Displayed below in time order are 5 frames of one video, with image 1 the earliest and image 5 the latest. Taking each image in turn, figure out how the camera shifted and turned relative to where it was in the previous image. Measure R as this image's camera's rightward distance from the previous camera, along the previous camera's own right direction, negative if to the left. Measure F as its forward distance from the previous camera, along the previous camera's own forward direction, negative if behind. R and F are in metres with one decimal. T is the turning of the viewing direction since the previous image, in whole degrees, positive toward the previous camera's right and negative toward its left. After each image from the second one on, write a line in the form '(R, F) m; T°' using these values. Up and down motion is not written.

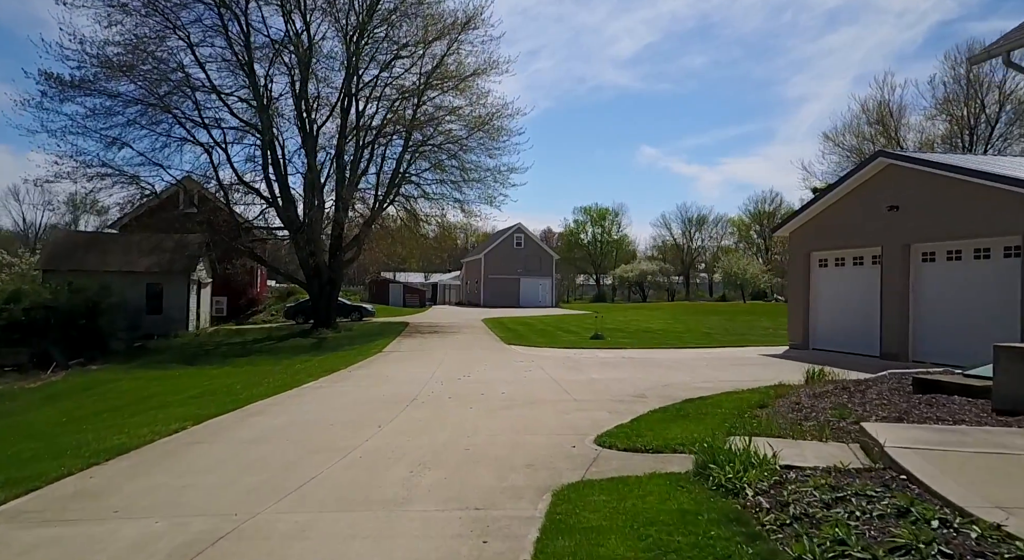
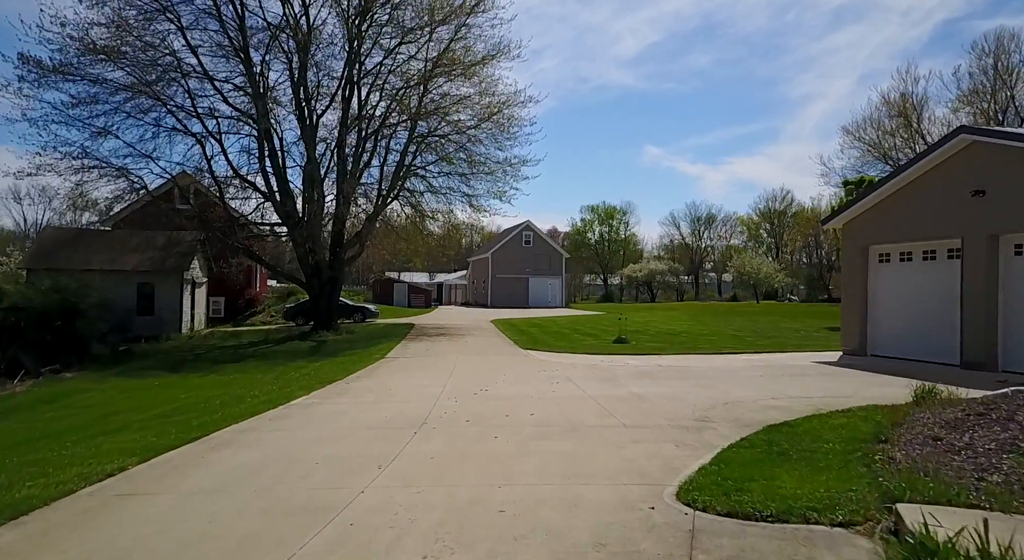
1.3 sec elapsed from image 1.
(-0.4, +1.8) m; 0°
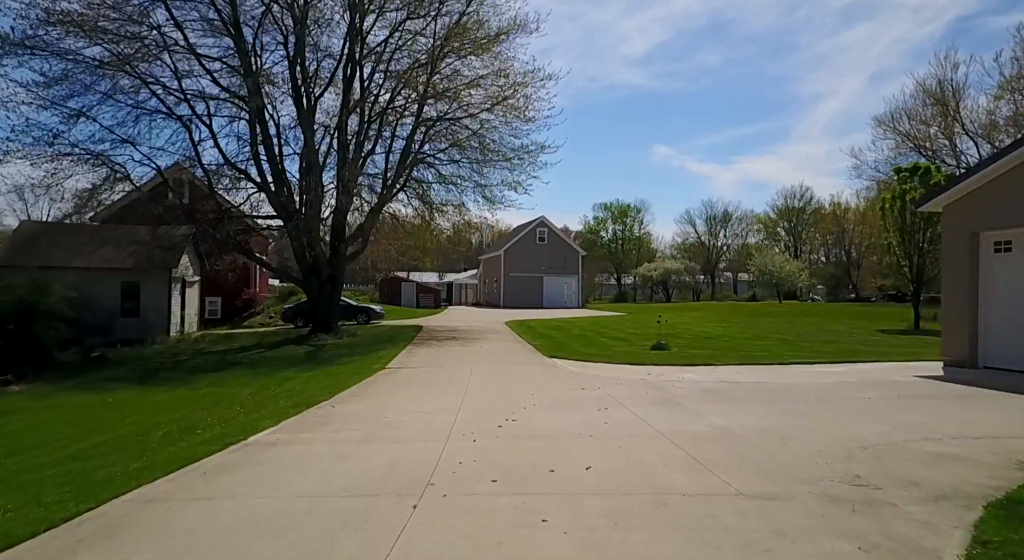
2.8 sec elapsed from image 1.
(-0.3, +2.5) m; -1°
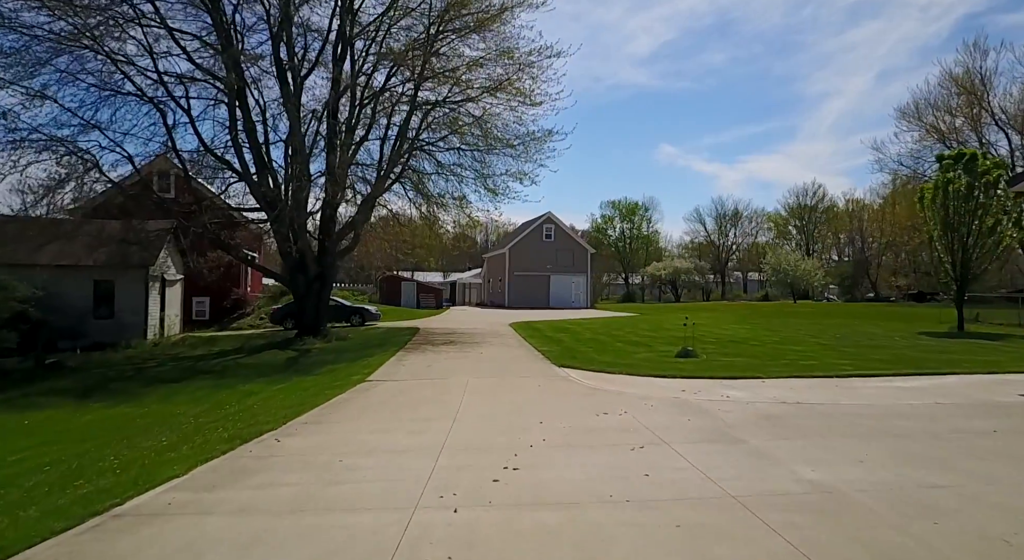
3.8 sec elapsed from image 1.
(0.0, +2.1) m; -1°
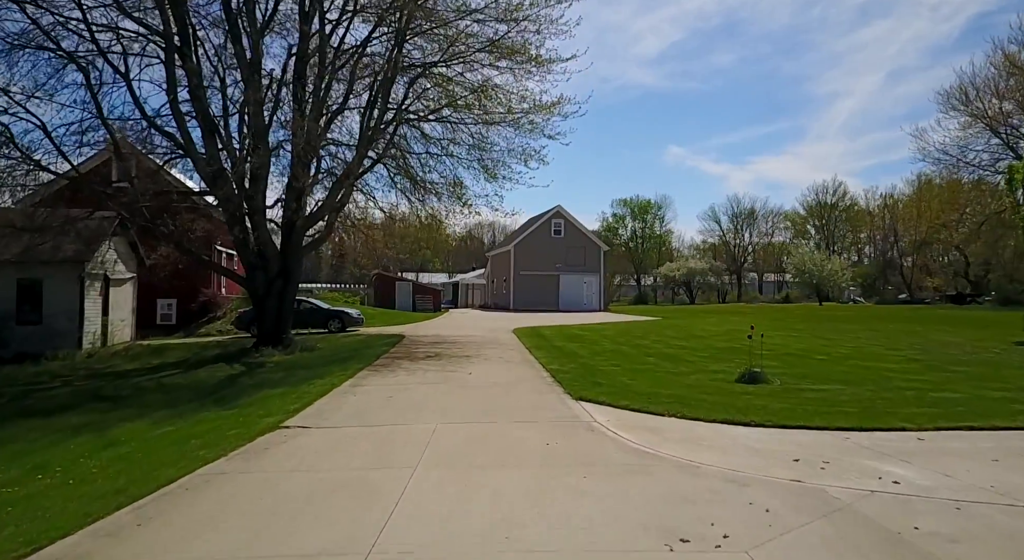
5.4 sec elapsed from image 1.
(+0.2, +4.0) m; -1°
